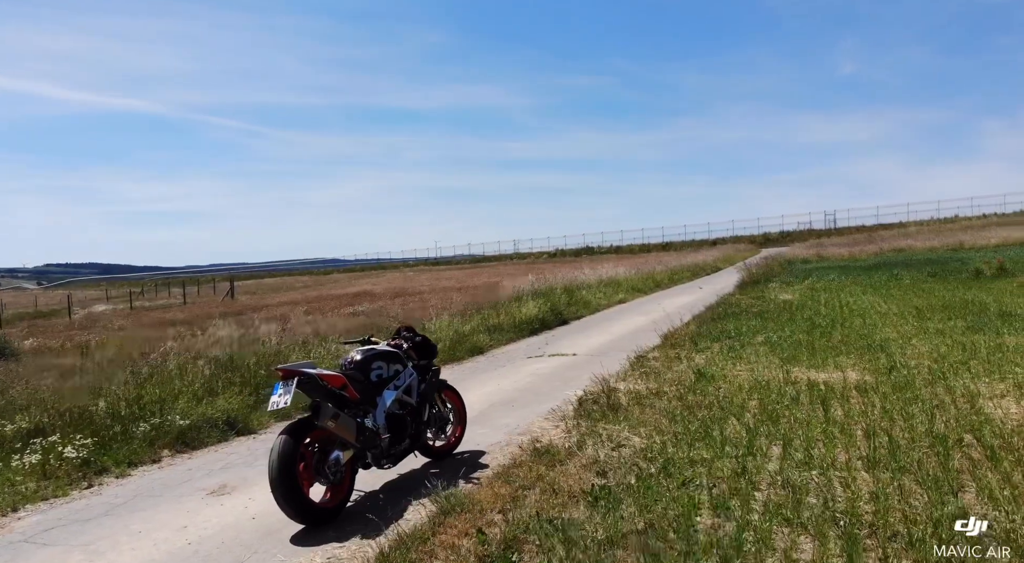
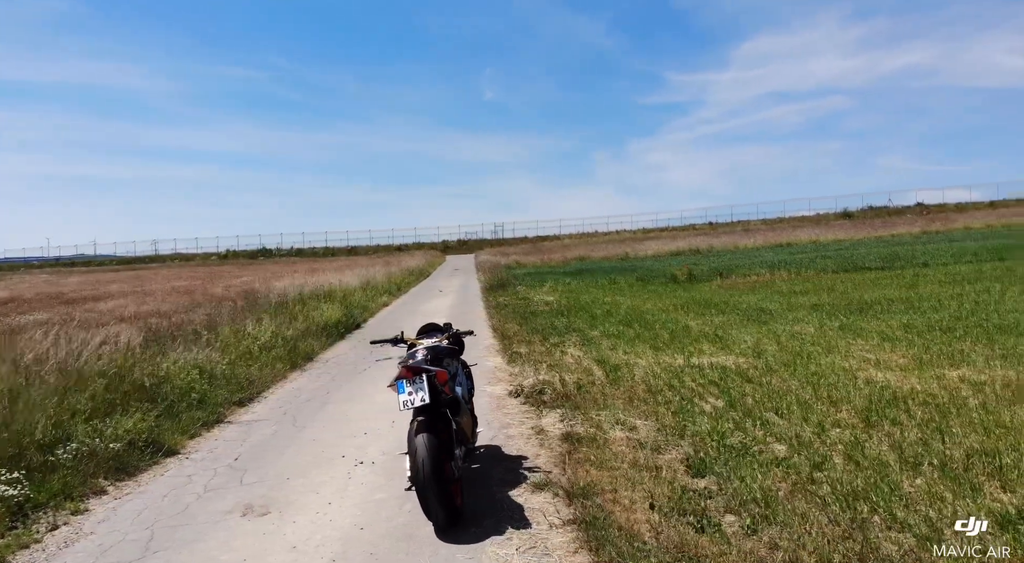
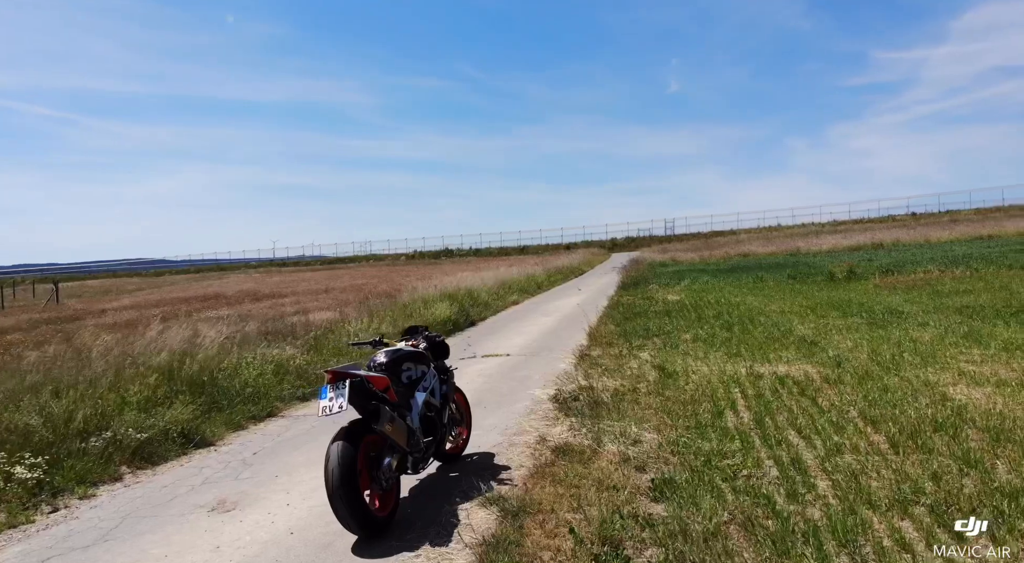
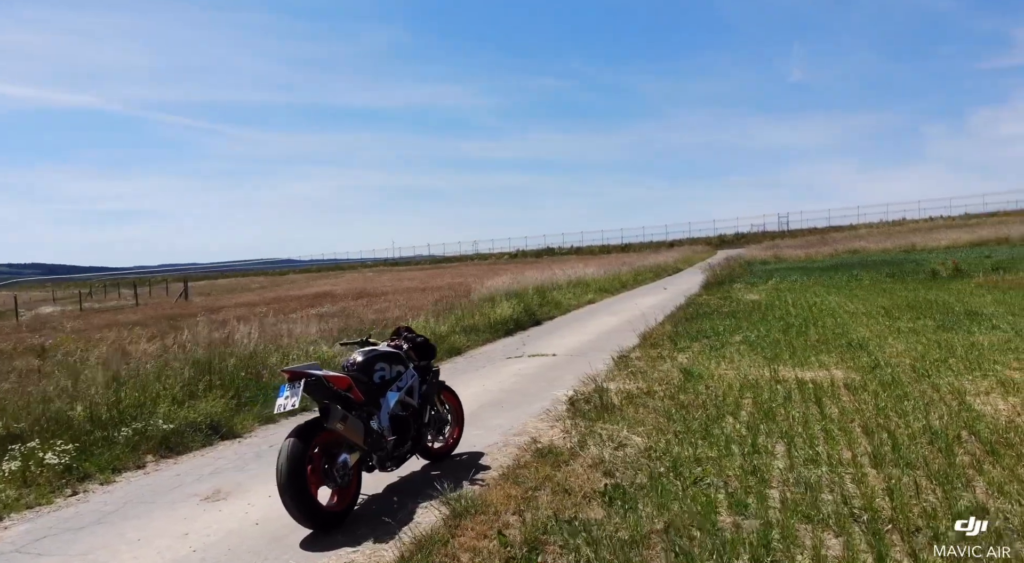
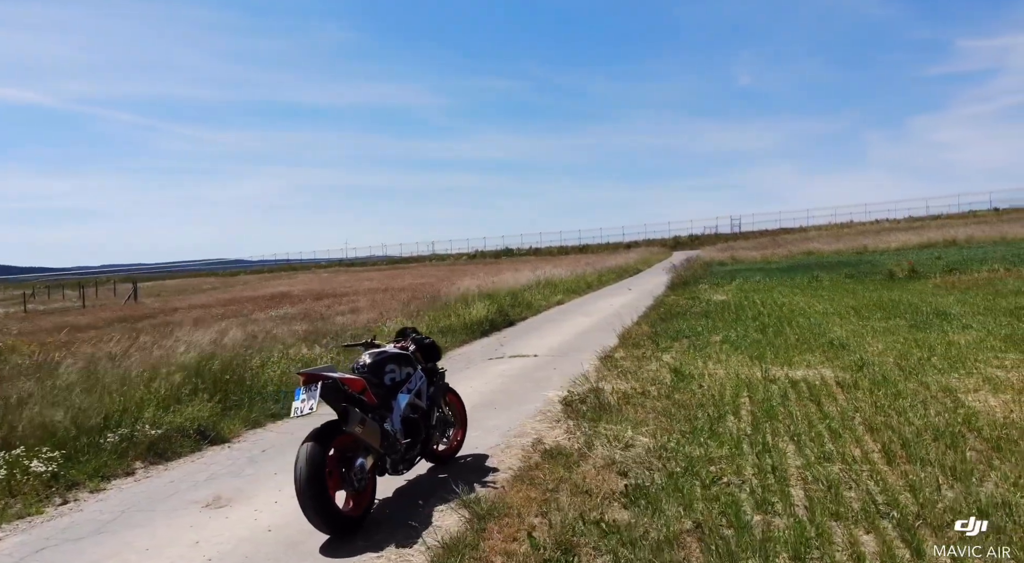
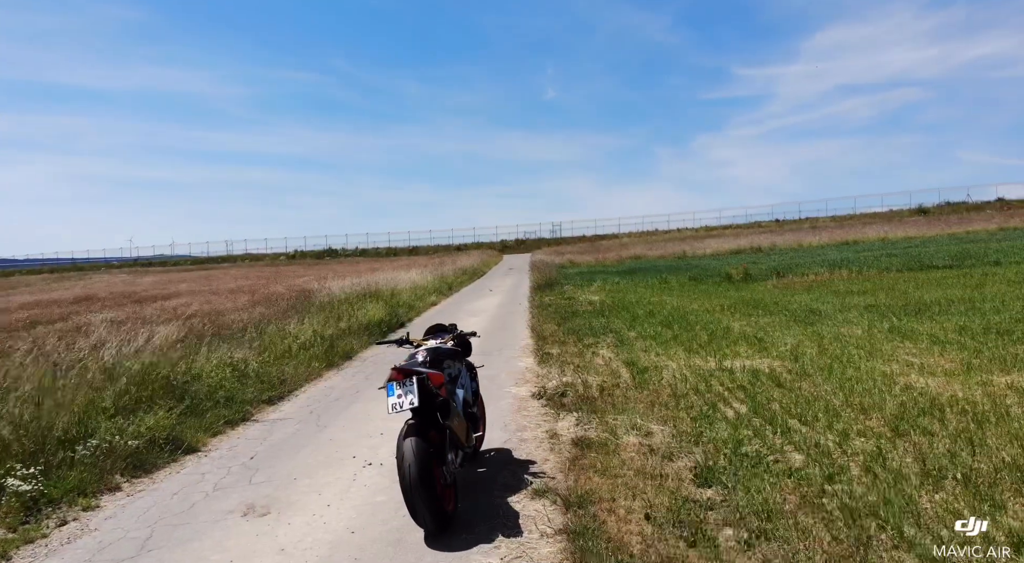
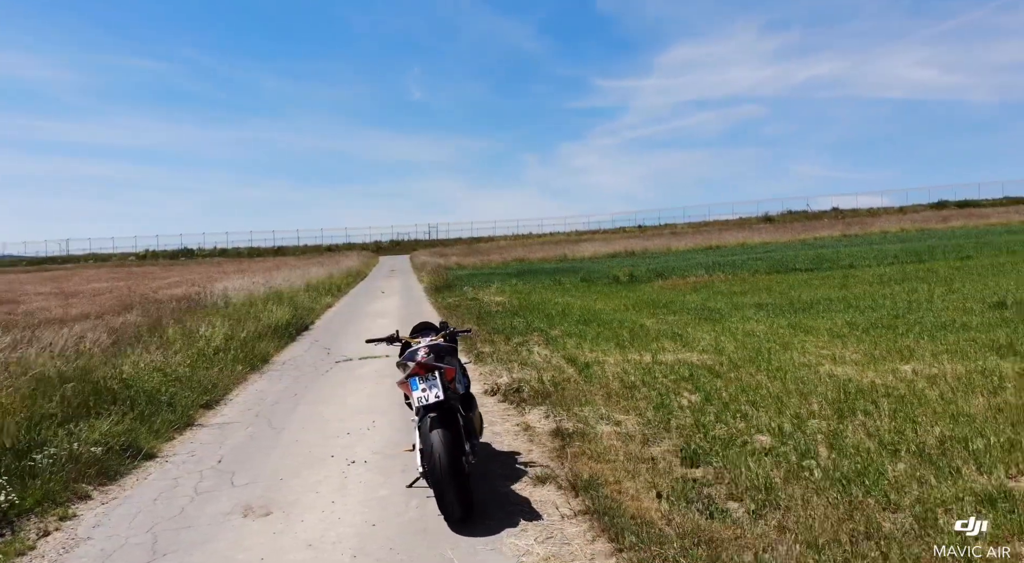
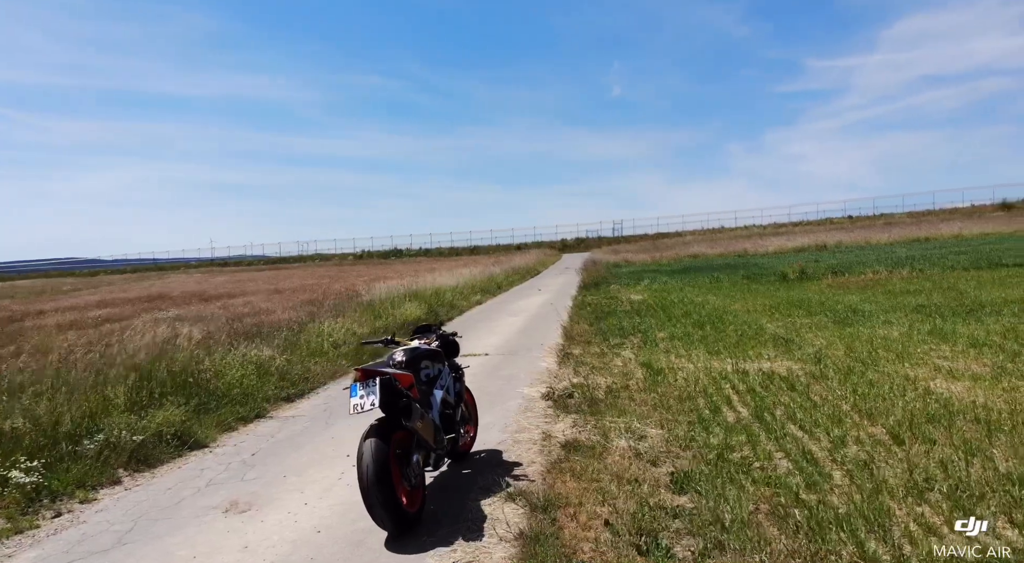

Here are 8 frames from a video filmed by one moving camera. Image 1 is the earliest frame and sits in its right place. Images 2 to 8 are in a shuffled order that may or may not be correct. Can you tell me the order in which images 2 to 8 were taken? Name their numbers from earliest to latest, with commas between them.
4, 5, 3, 8, 6, 2, 7
